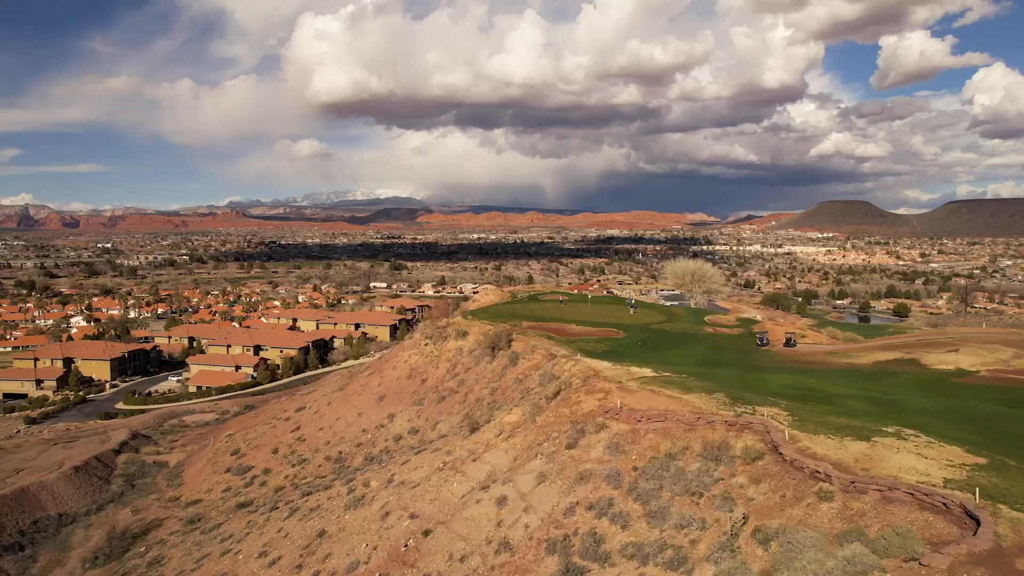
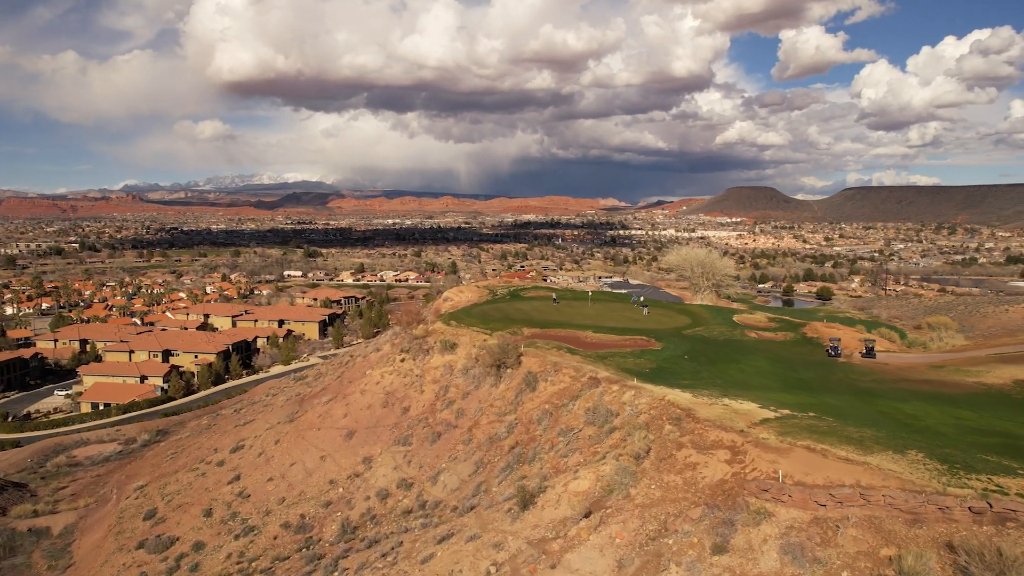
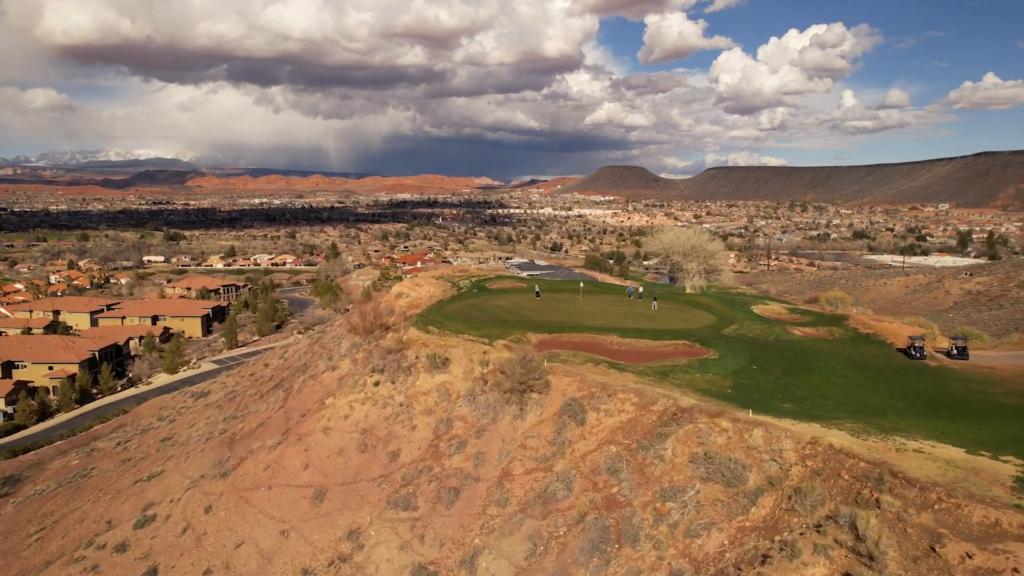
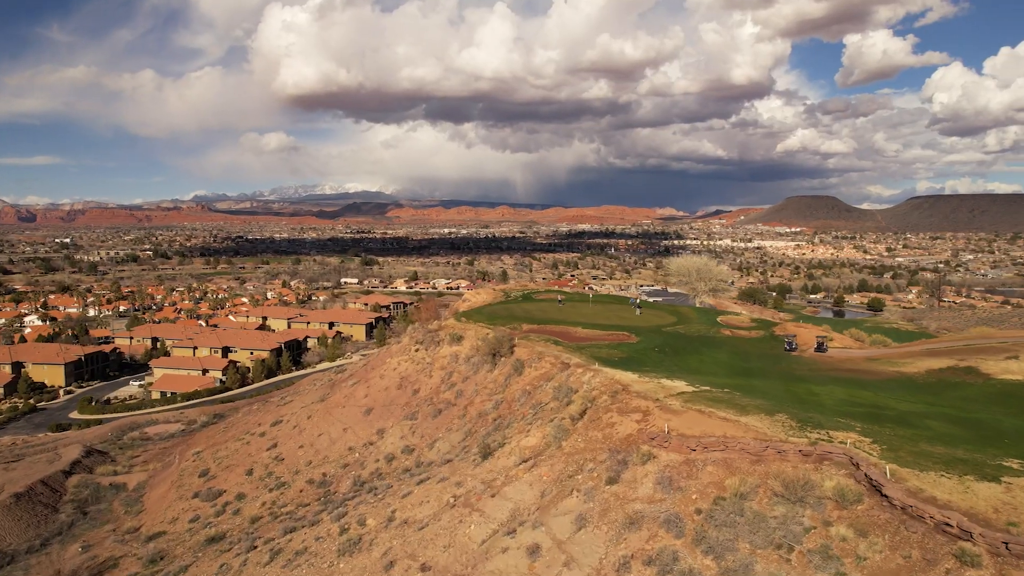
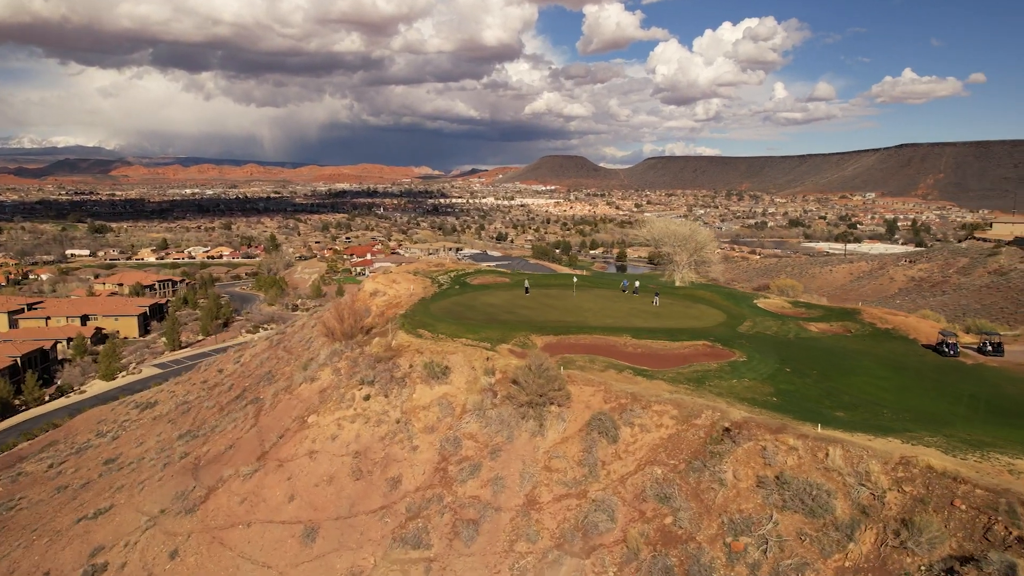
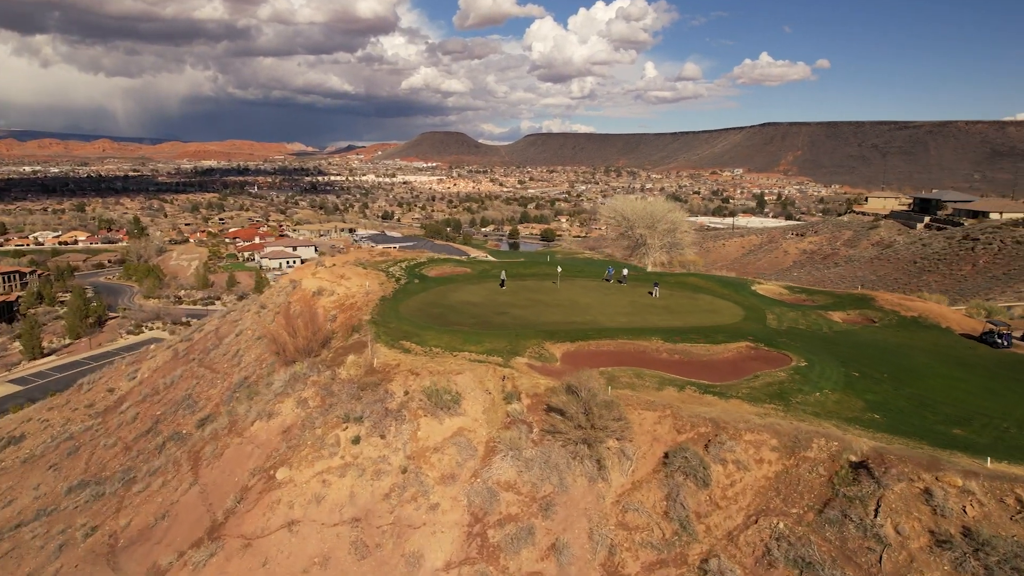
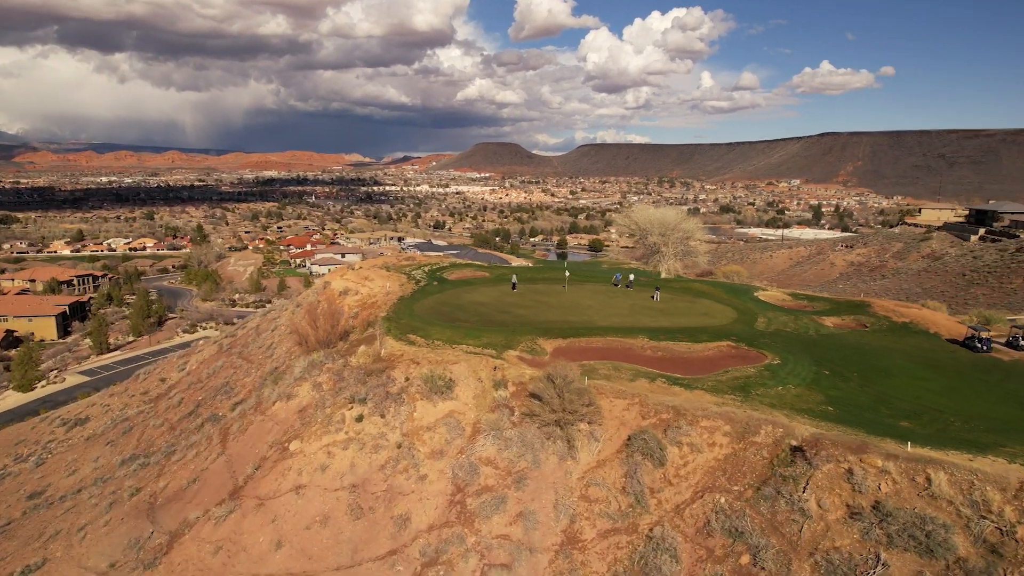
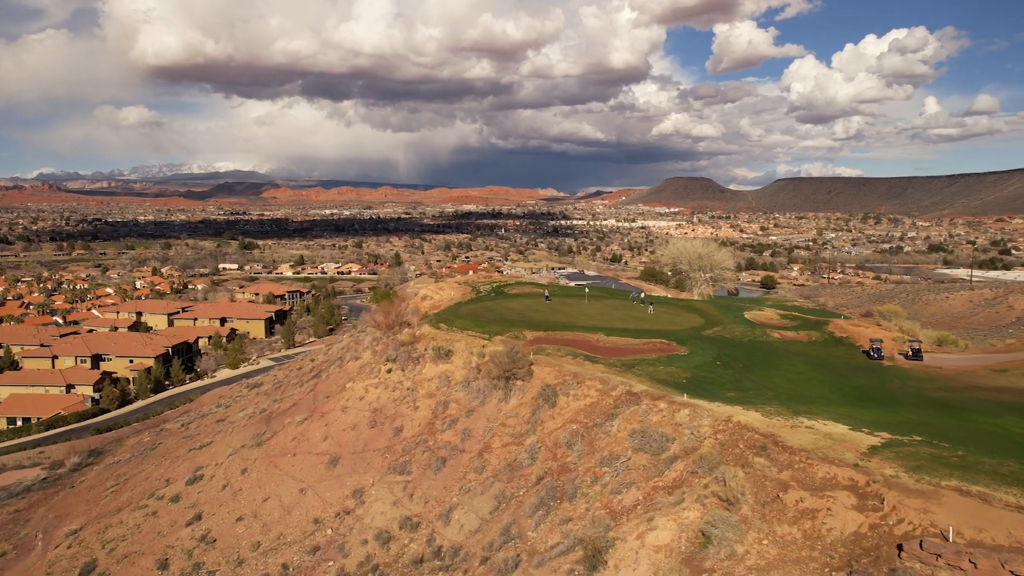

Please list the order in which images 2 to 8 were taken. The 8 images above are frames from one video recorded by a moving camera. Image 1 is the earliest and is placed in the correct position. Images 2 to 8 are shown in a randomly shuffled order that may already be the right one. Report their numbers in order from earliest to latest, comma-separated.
4, 2, 8, 3, 5, 7, 6
